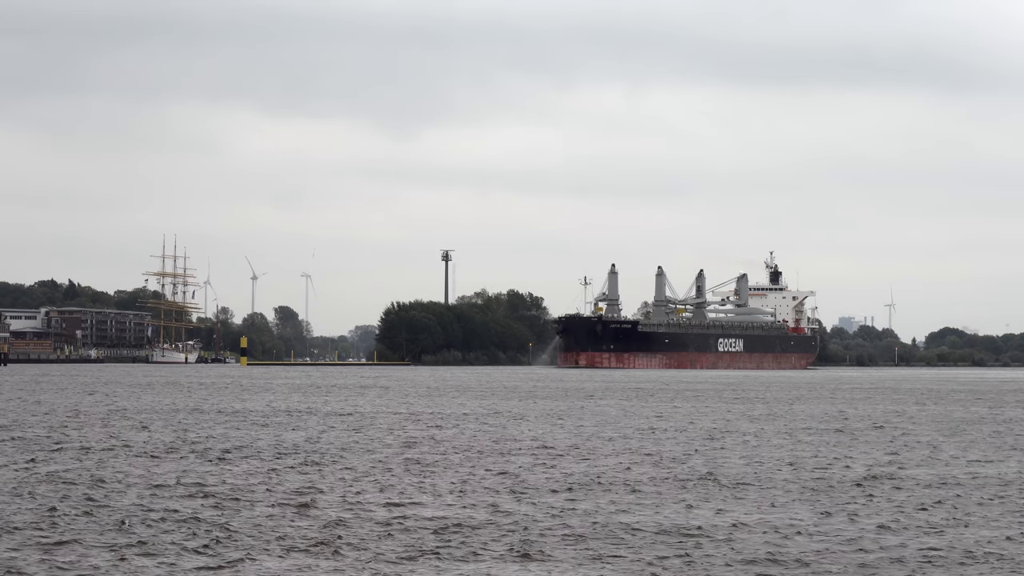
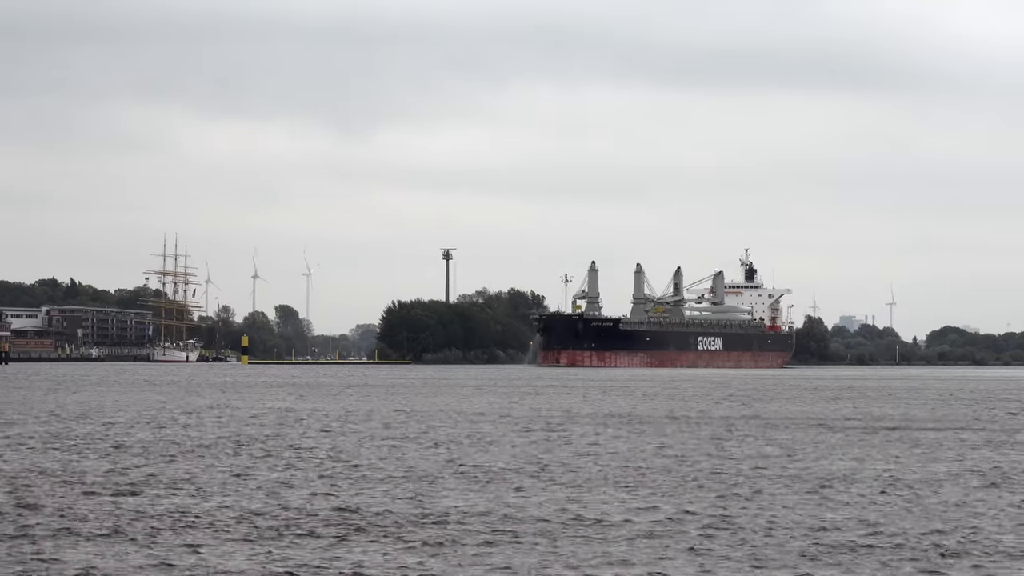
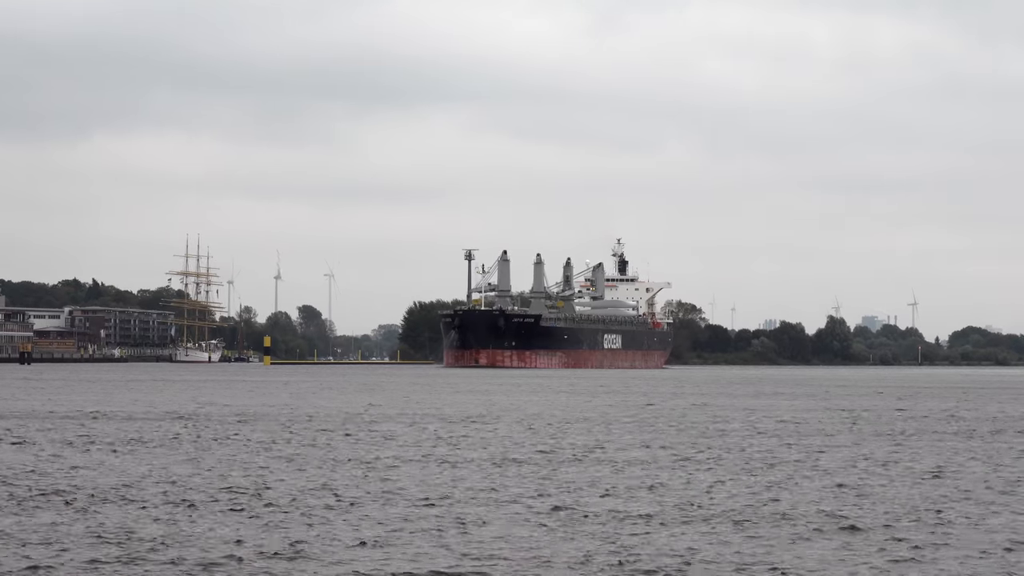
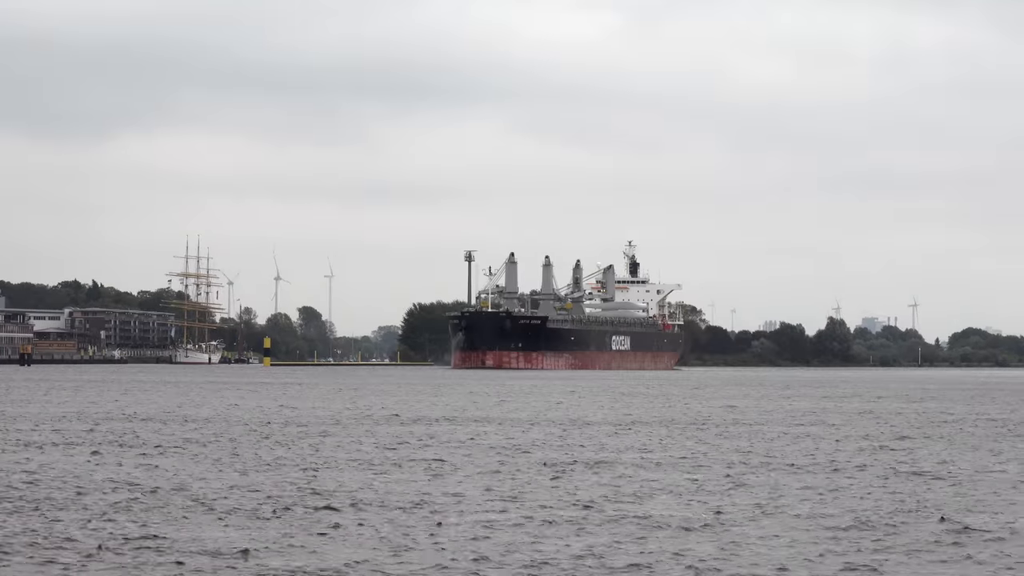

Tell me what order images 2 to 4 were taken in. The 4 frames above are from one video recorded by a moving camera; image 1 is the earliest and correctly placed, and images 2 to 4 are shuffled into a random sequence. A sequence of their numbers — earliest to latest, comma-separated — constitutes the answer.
2, 4, 3
